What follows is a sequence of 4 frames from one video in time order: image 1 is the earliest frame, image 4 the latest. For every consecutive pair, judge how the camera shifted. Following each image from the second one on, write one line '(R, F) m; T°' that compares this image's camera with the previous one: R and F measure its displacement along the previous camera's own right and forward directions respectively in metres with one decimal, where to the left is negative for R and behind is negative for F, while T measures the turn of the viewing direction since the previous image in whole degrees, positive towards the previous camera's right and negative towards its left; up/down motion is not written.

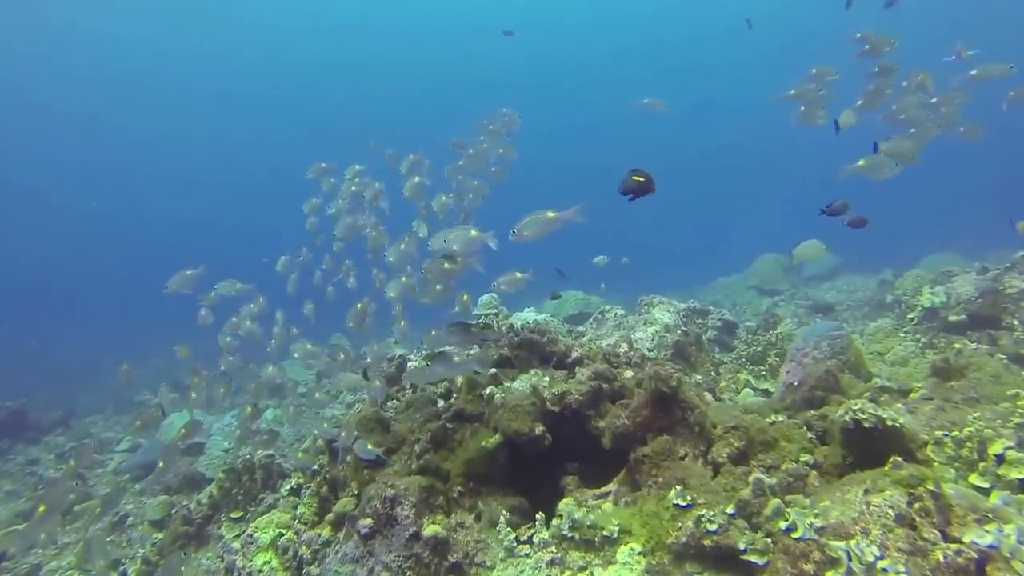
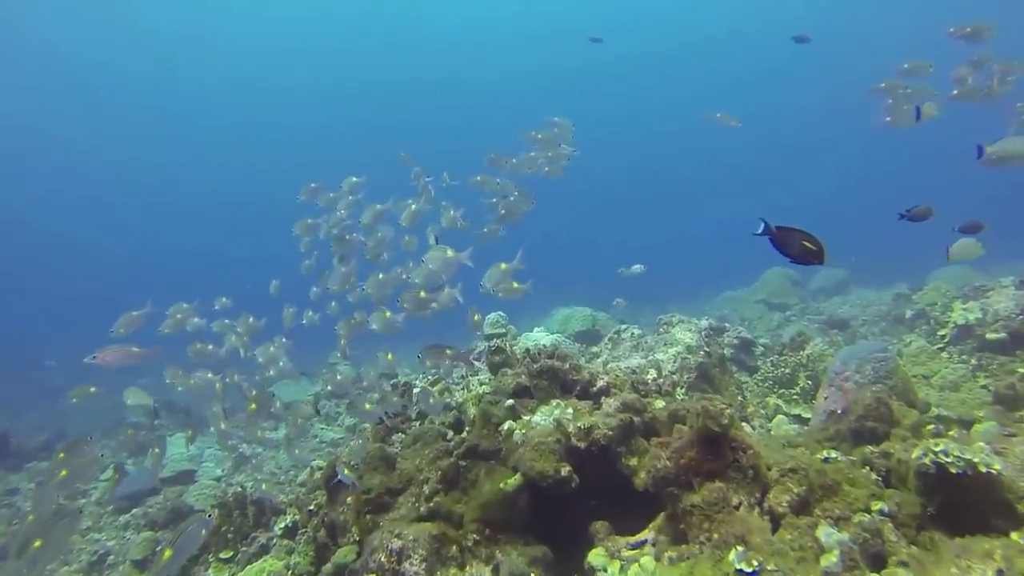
(-0.2, +0.6) m; 0°
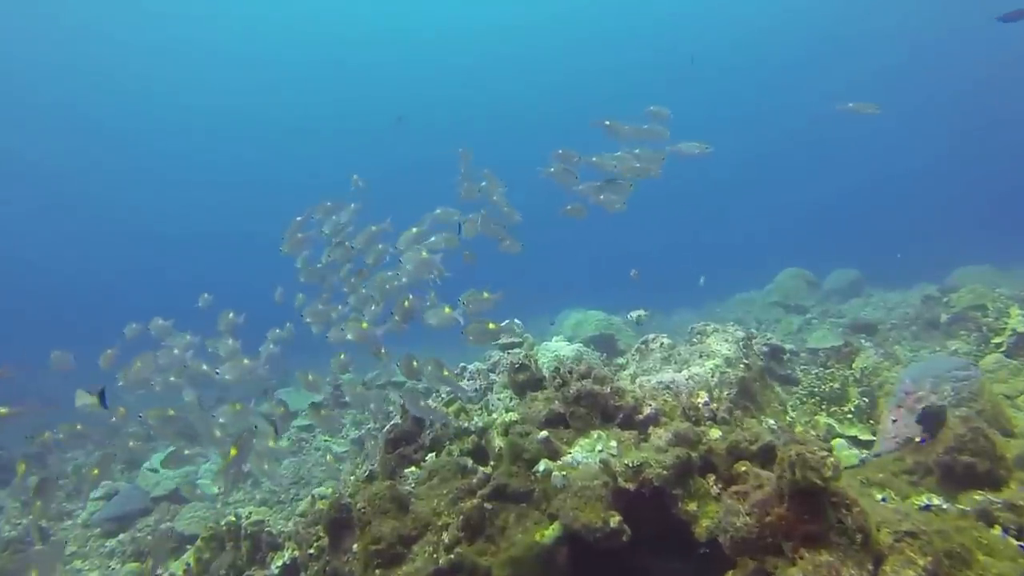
(-0.2, +0.8) m; 0°
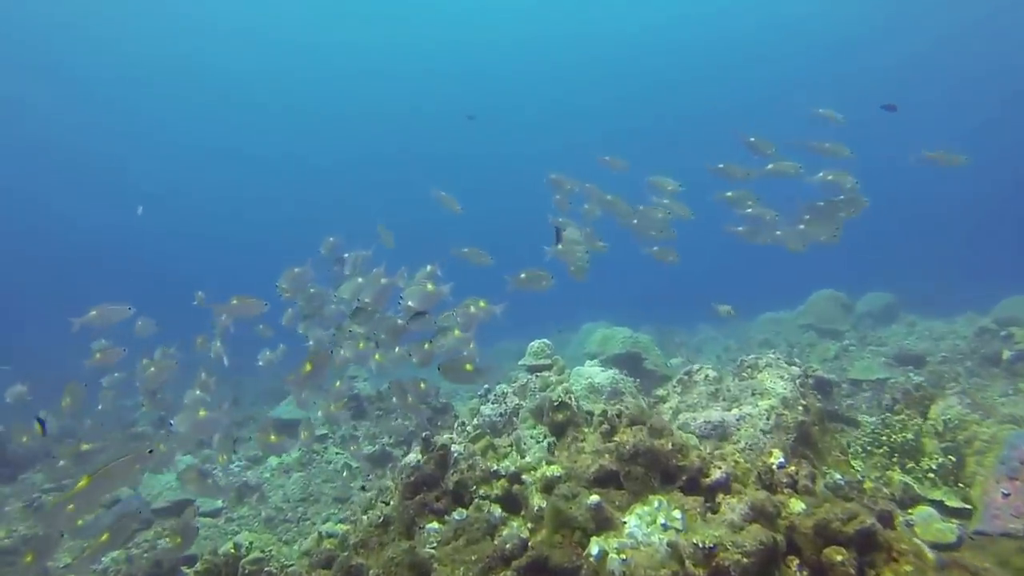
(-0.2, +0.7) m; -2°
